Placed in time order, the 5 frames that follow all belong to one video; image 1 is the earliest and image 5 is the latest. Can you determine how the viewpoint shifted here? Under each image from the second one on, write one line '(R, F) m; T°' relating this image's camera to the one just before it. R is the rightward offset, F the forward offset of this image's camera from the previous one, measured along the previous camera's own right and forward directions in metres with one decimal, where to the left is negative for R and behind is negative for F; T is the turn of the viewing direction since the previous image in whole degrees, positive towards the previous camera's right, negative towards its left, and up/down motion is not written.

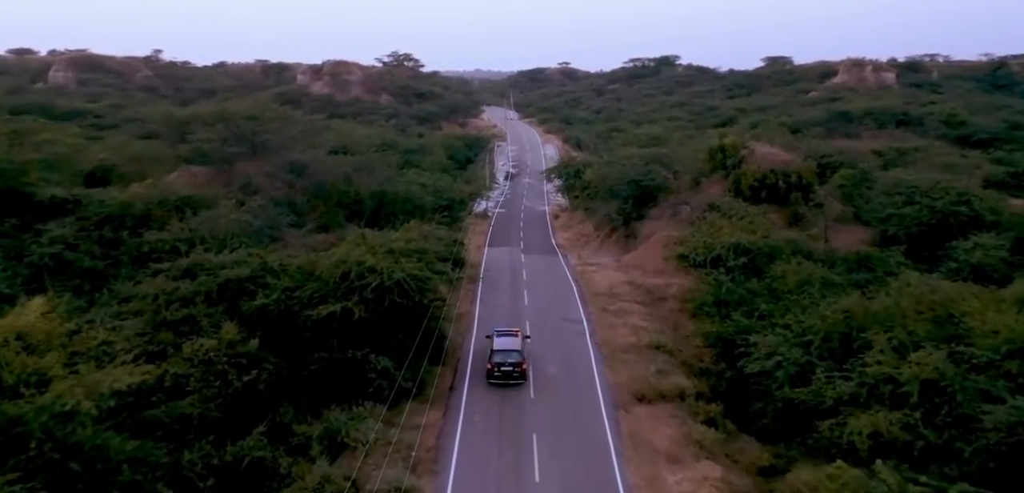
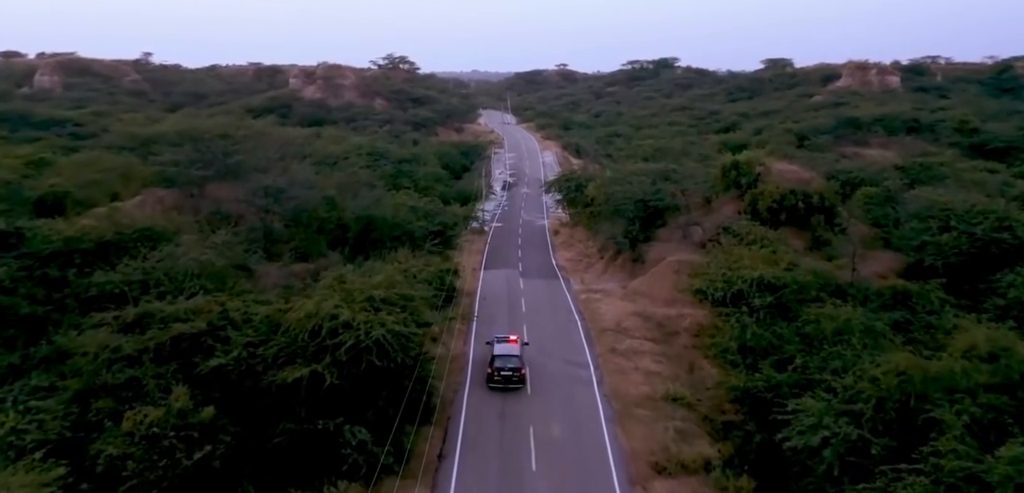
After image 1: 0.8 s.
(0.0, +3.0) m; 0°
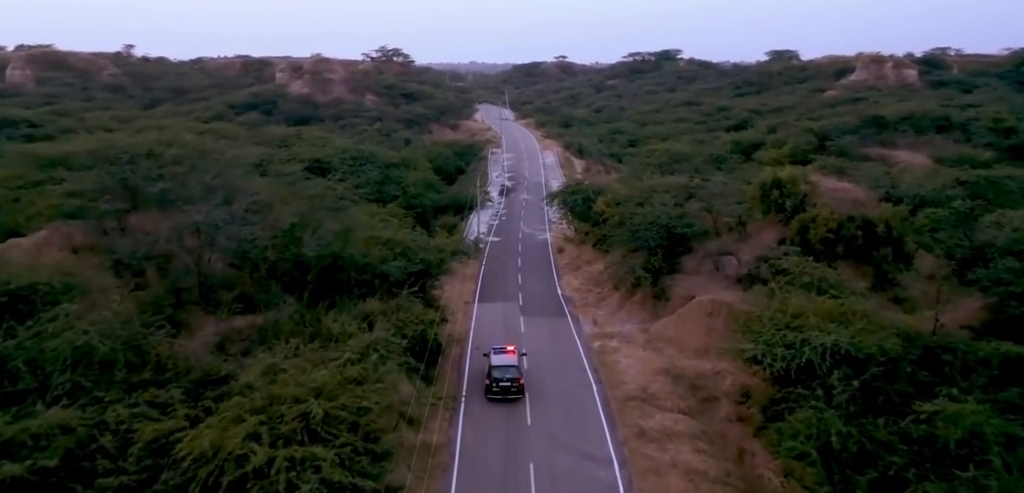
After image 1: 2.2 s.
(0.0, +6.3) m; 0°
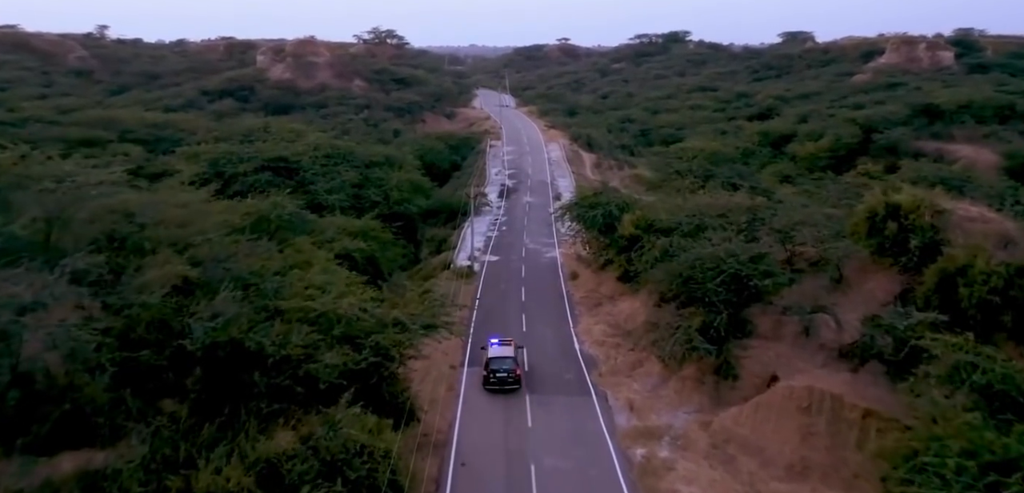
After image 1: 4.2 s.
(0.0, +9.7) m; 0°
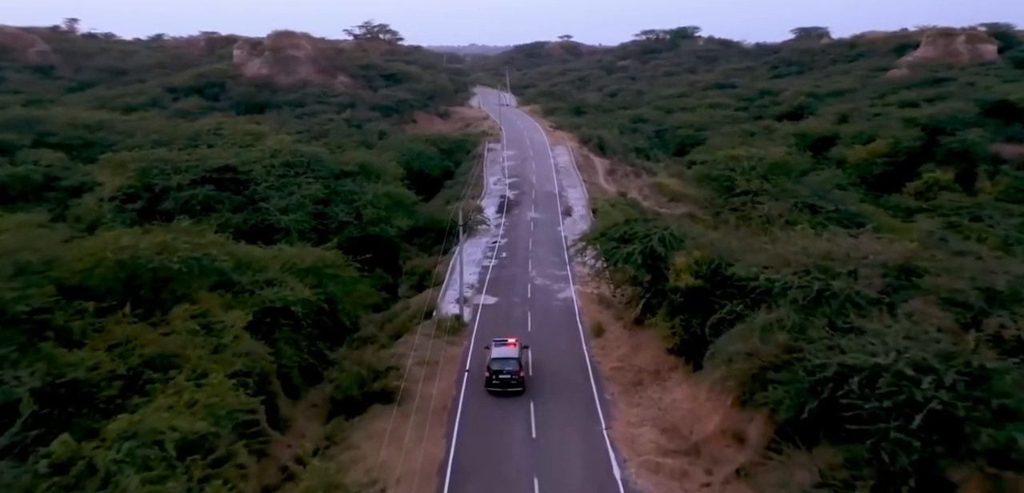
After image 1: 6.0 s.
(-0.1, +10.6) m; 0°
